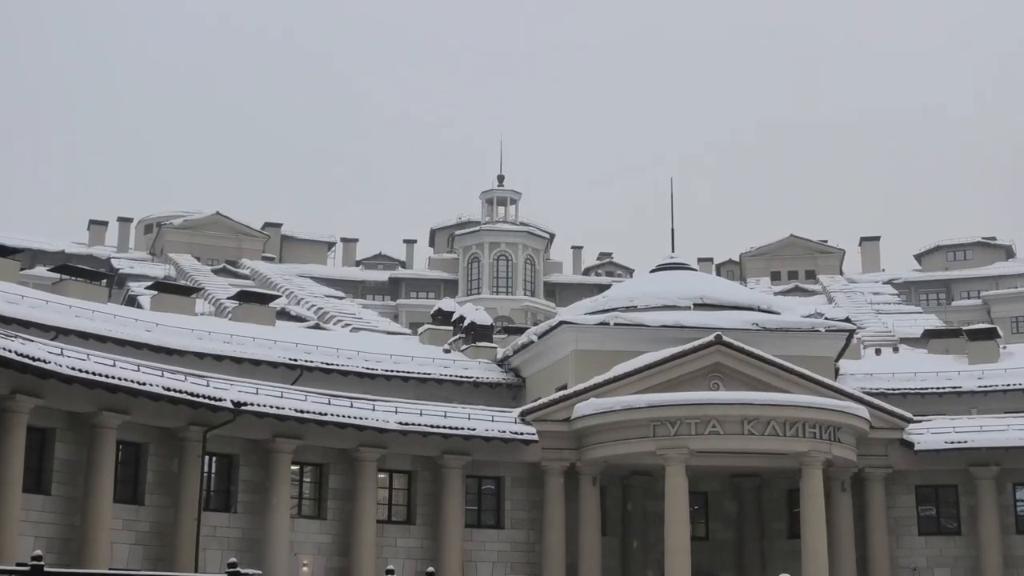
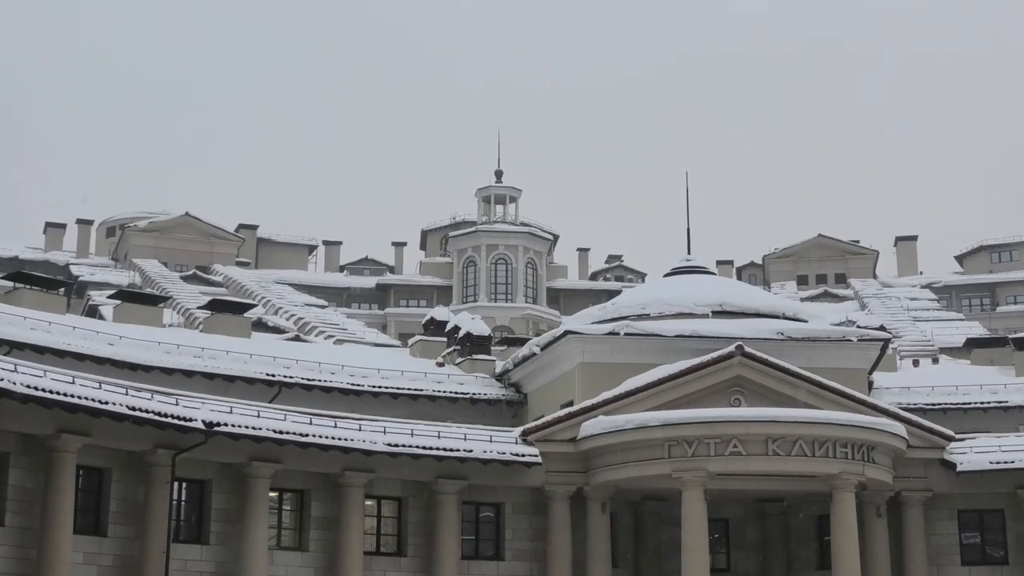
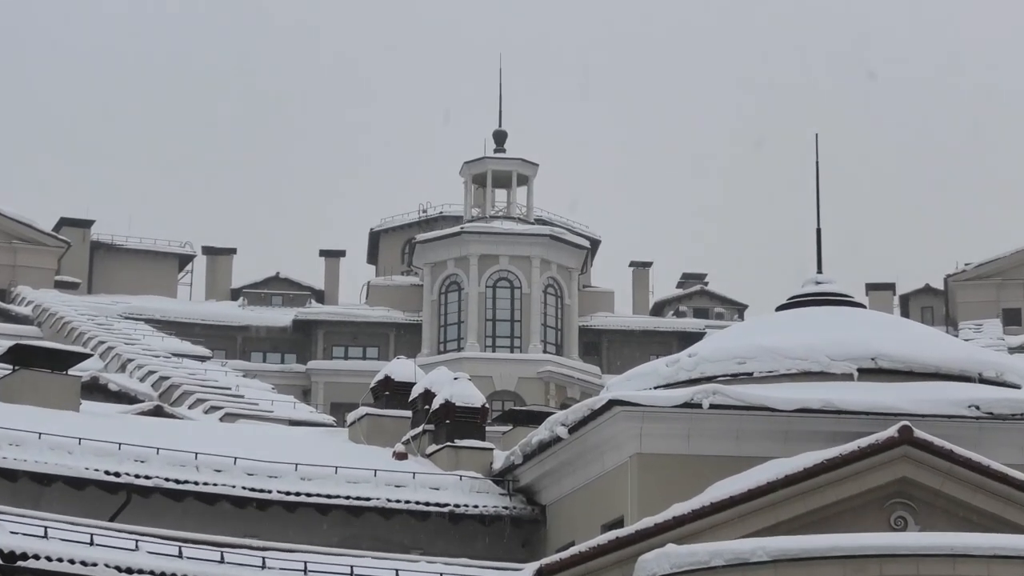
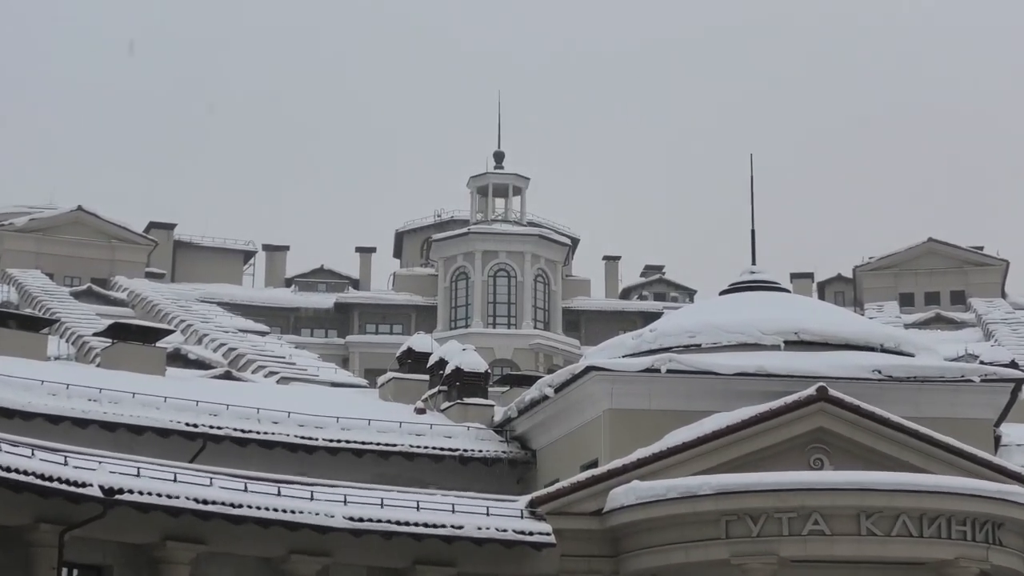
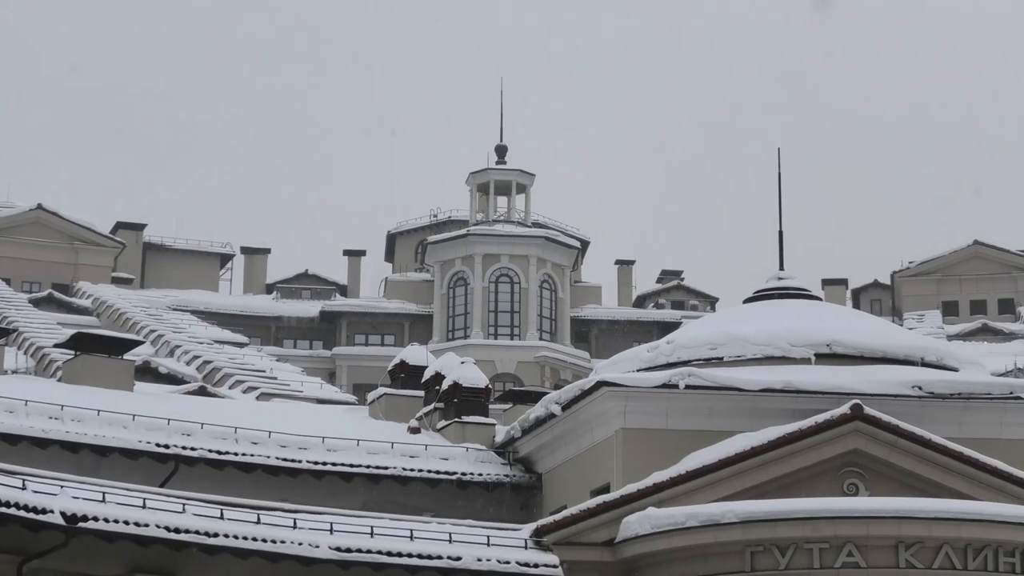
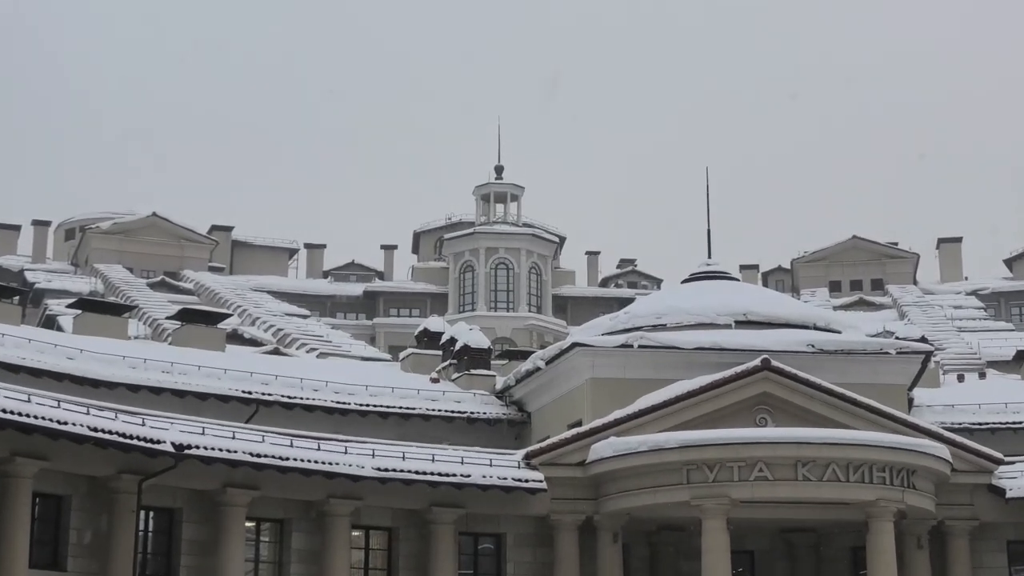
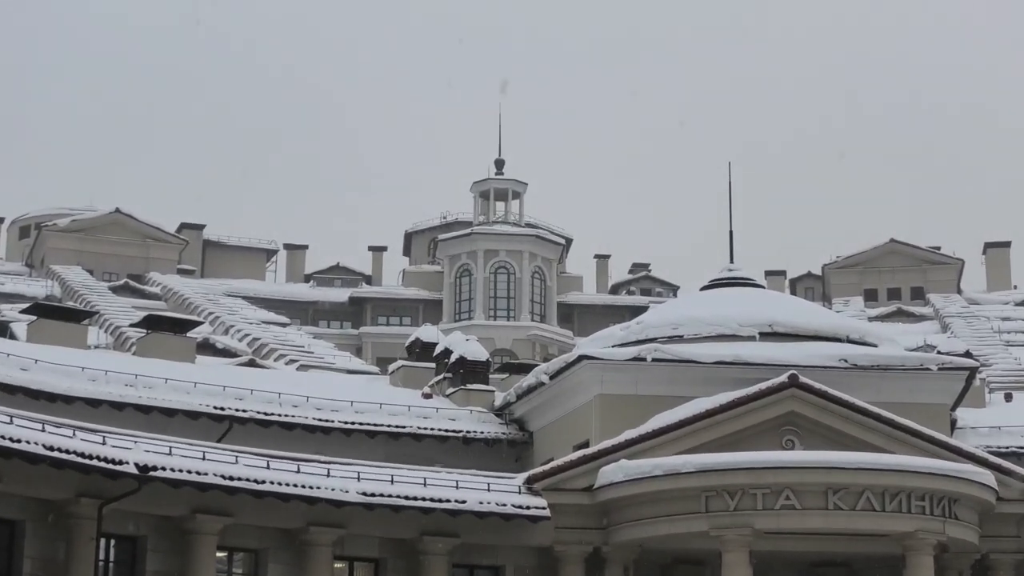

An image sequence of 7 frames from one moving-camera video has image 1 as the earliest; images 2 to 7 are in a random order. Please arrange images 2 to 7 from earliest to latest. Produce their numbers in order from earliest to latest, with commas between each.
2, 6, 7, 4, 5, 3
